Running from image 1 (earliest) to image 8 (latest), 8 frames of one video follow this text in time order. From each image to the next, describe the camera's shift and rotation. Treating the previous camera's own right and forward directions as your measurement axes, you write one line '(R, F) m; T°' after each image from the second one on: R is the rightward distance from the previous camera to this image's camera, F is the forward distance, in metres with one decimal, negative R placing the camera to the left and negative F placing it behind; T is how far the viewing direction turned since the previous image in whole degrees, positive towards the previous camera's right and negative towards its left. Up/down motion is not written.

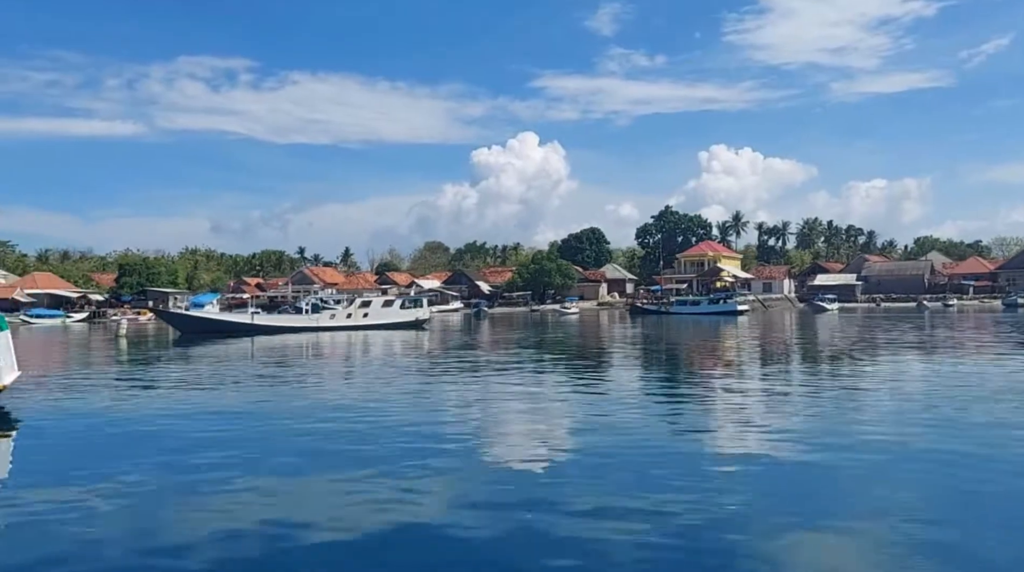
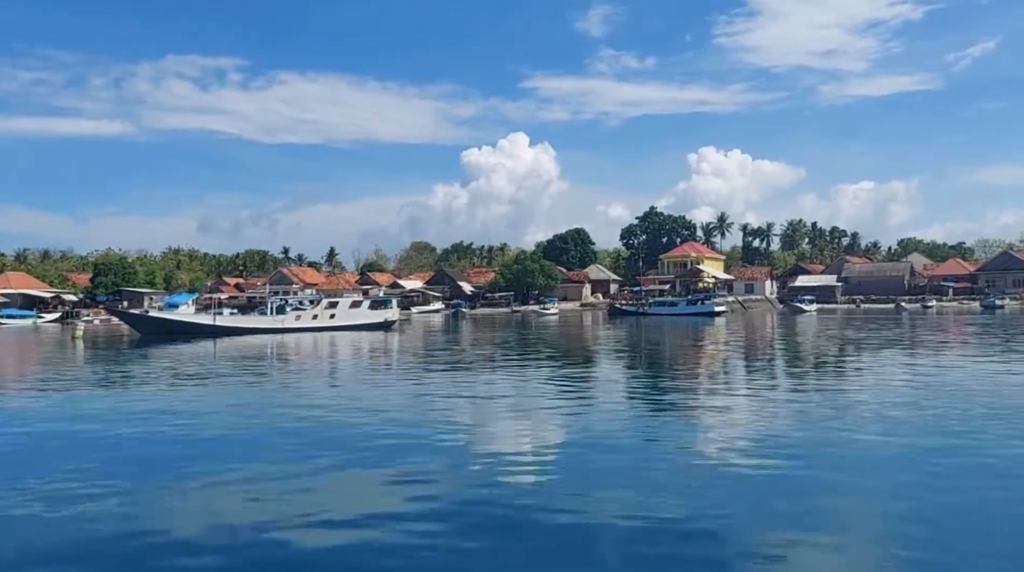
(+0.3, +0.2) m; +1°
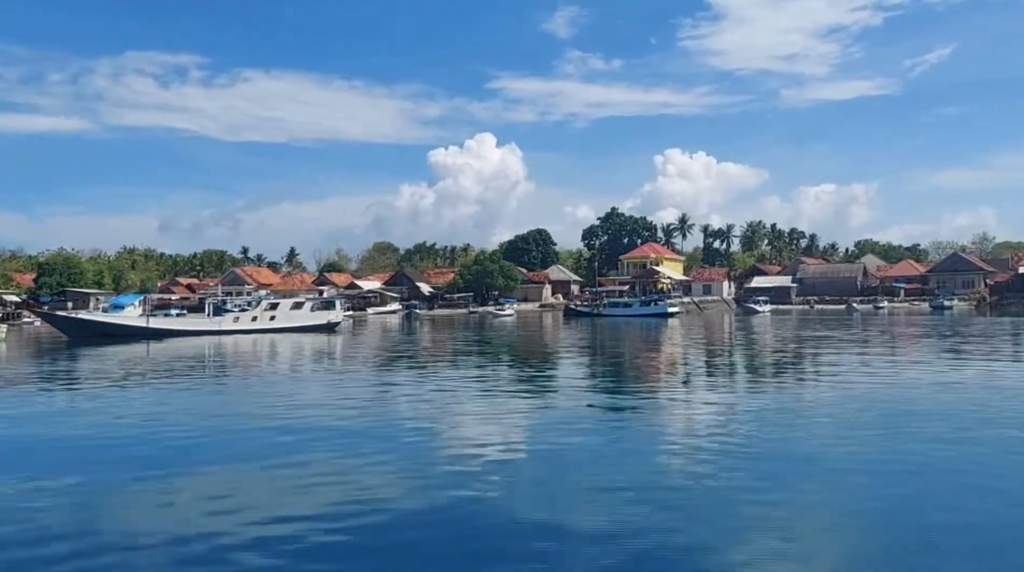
(+0.3, +0.2) m; +2°
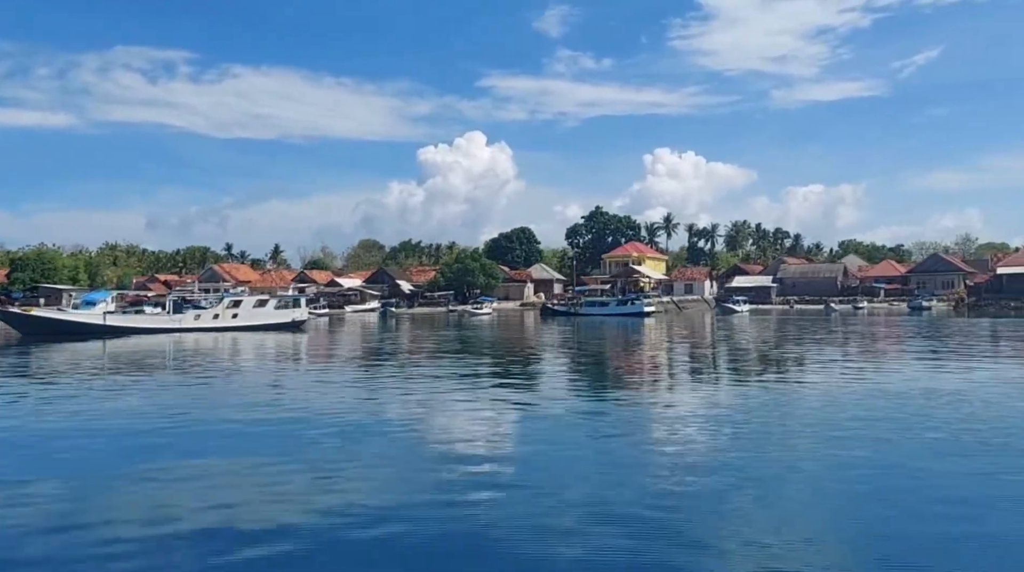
(+0.3, +0.2) m; +1°
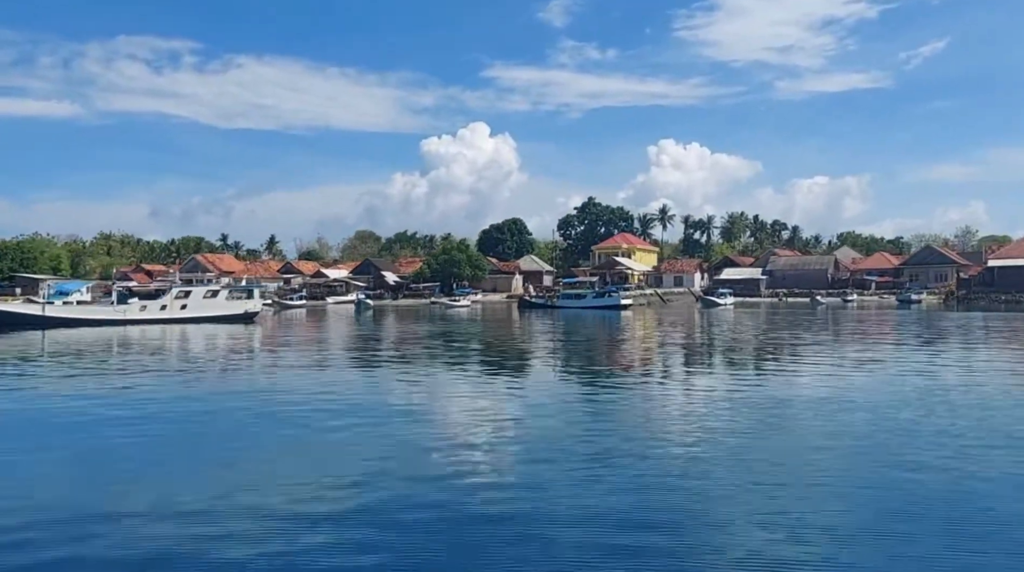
(+0.6, +0.5) m; 0°
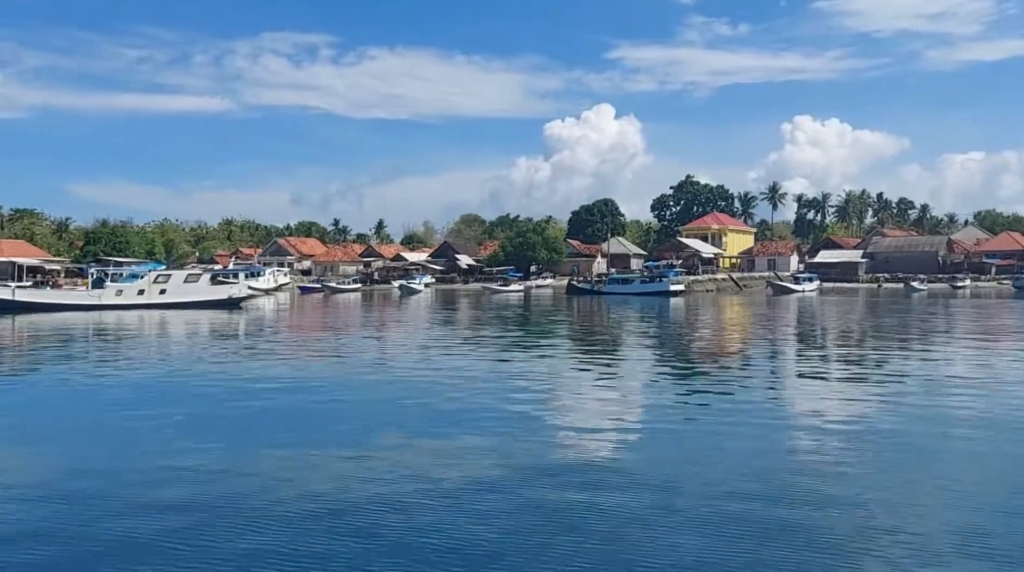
(+1.7, +2.0) m; -8°
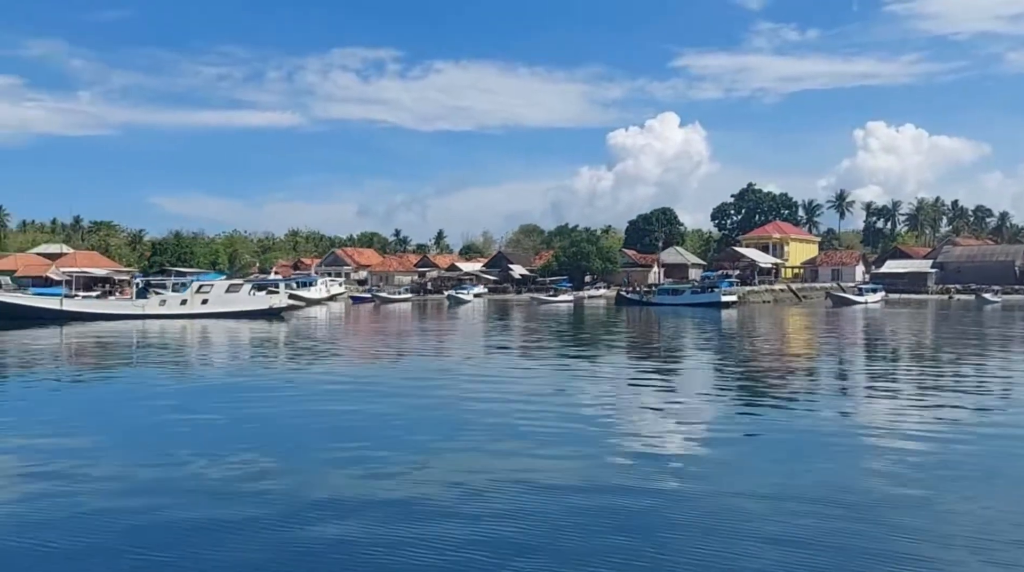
(+0.4, +0.6) m; -4°
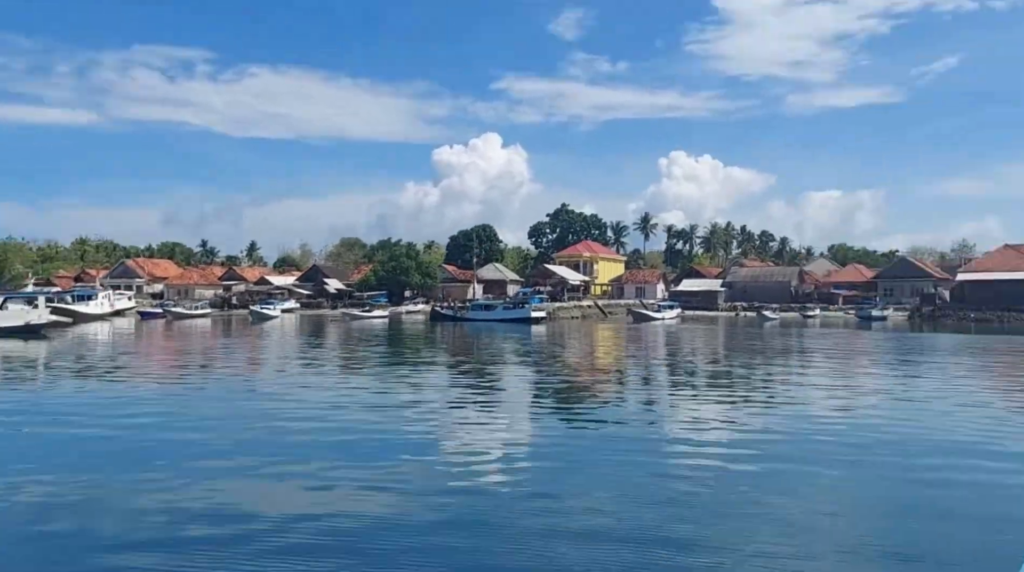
(0.0, -0.6) m; +10°
